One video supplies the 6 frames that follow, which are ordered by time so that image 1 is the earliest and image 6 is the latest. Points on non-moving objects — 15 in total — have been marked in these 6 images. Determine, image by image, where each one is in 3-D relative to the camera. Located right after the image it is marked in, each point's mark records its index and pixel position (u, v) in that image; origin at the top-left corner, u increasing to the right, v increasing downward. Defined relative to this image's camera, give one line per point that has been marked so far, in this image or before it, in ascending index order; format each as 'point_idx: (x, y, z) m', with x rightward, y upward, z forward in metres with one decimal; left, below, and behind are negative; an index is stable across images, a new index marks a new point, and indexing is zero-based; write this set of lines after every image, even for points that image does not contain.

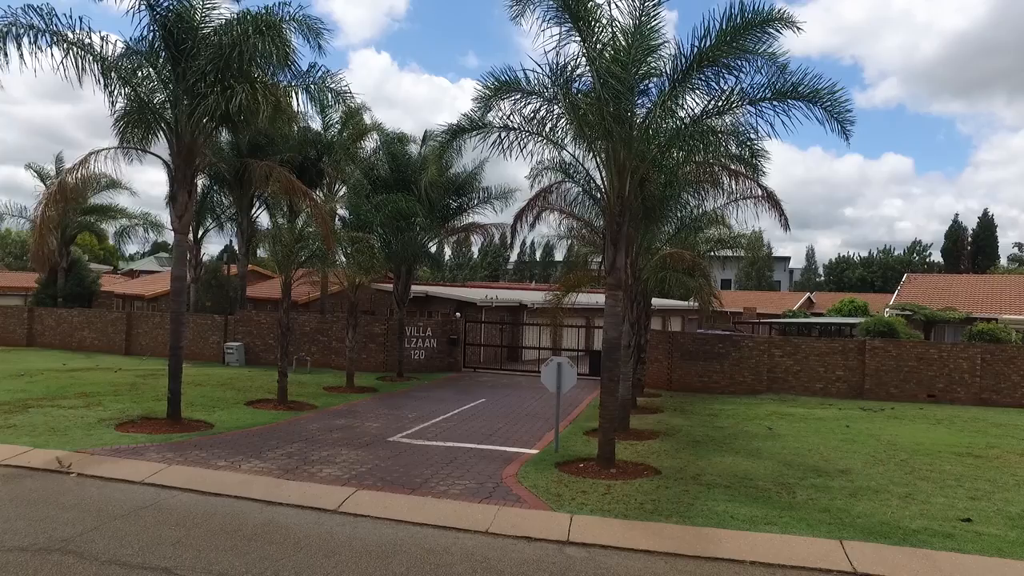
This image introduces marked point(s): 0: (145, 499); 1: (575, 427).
0: (-3.6, -2.0, +7.5) m
1: (+1.1, -2.3, +12.8) m
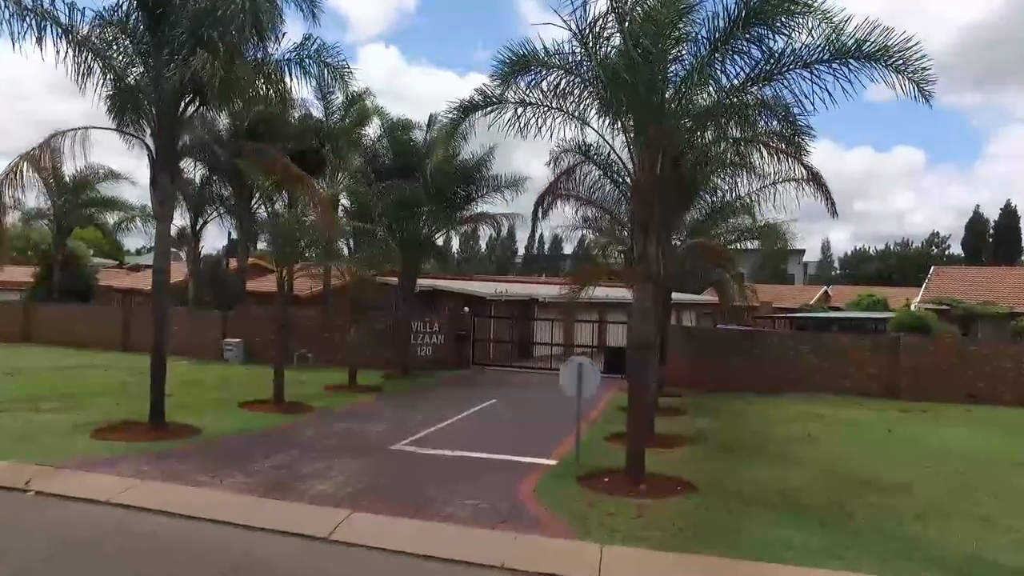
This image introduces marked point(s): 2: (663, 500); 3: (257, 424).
0: (-3.4, -2.0, +6.5) m
1: (+1.3, -2.2, +11.8) m
2: (+1.5, -2.1, +7.6) m
3: (-3.7, -2.0, +11.1) m
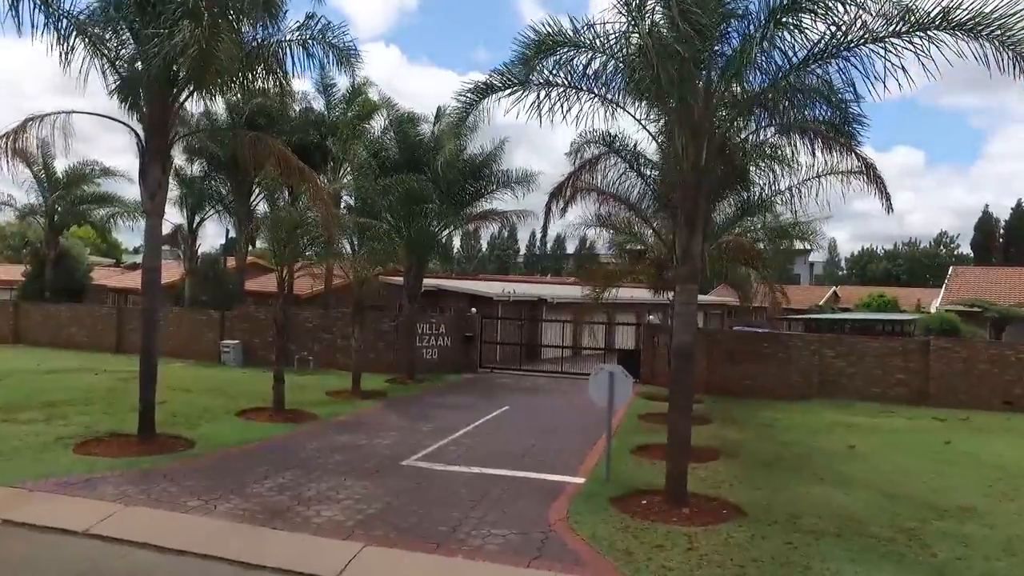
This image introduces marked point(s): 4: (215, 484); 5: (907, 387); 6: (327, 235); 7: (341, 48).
0: (-3.1, -2.0, +5.6) m
1: (+1.5, -2.2, +10.9) m
2: (+1.8, -2.1, +6.8) m
3: (-3.4, -2.0, +10.3) m
4: (-2.9, -1.9, +7.5) m
5: (+8.9, -2.2, +17.4) m
6: (-3.1, +0.9, +13.0) m
7: (-2.5, +3.5, +11.2) m
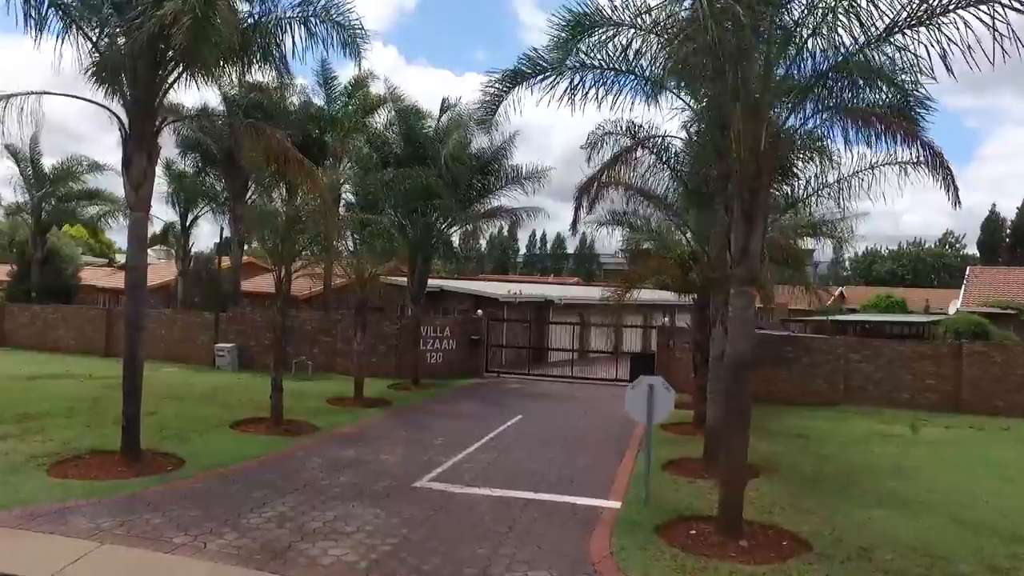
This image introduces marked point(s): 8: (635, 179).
0: (-2.8, -2.0, +4.7) m
1: (+1.8, -2.2, +10.0) m
2: (+2.0, -2.1, +5.9) m
3: (-3.2, -2.0, +9.4) m
4: (-2.6, -1.9, +6.6) m
5: (+9.1, -2.3, +16.5) m
6: (-2.9, +0.9, +12.1) m
7: (-2.2, +3.5, +10.2) m
8: (+1.8, +1.6, +11.1) m
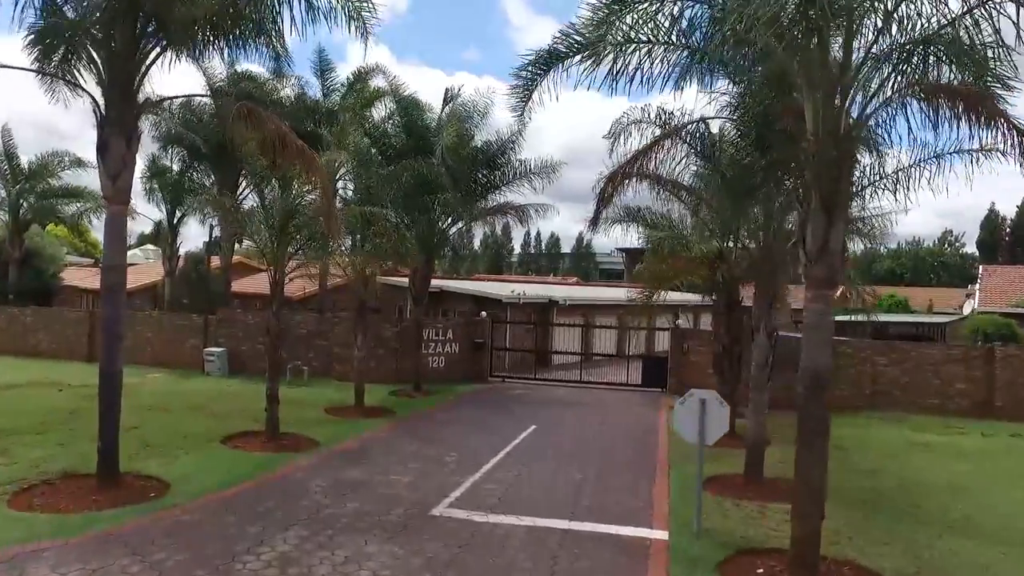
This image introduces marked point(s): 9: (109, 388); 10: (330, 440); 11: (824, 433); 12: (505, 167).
0: (-2.5, -2.0, +3.7) m
1: (+2.1, -2.2, +9.1) m
2: (+2.4, -2.1, +5.0) m
3: (-2.9, -2.0, +8.4) m
4: (-2.3, -1.9, +5.6) m
5: (+9.3, -2.3, +15.7) m
6: (-2.6, +0.9, +11.1) m
7: (-2.0, +3.4, +9.3) m
8: (+2.0, +1.6, +10.2) m
9: (-3.9, -1.0, +7.5) m
10: (-2.5, -2.1, +10.5) m
11: (+2.3, -1.1, +5.7) m
12: (-0.2, +2.7, +17.2) m
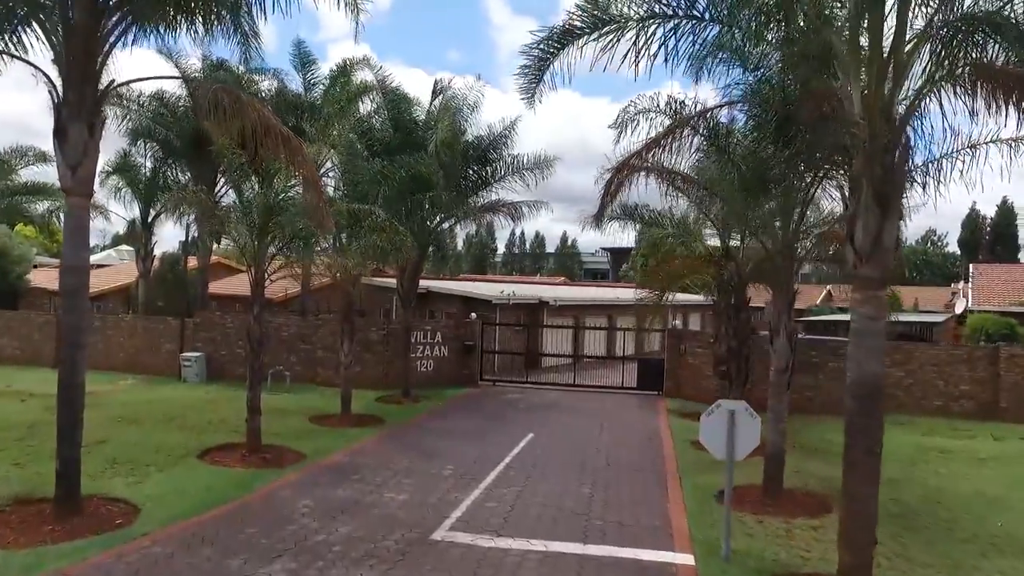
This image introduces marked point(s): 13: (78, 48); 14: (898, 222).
0: (-2.4, -2.0, +3.0) m
1: (+2.1, -2.3, +8.5) m
2: (+2.5, -2.1, +4.4) m
3: (-2.8, -2.0, +7.7) m
4: (-2.2, -2.0, +4.9) m
5: (+9.2, -2.2, +15.2) m
6: (-2.7, +0.8, +10.4) m
7: (-2.0, +3.4, +8.6) m
8: (+2.0, +1.6, +9.6) m
9: (-3.9, -1.0, +6.7) m
10: (-2.5, -2.1, +9.8) m
11: (+2.4, -1.1, +5.1) m
12: (-0.4, +2.7, +16.6) m
13: (-3.7, +2.1, +6.8) m
14: (+2.5, +0.5, +5.1) m
